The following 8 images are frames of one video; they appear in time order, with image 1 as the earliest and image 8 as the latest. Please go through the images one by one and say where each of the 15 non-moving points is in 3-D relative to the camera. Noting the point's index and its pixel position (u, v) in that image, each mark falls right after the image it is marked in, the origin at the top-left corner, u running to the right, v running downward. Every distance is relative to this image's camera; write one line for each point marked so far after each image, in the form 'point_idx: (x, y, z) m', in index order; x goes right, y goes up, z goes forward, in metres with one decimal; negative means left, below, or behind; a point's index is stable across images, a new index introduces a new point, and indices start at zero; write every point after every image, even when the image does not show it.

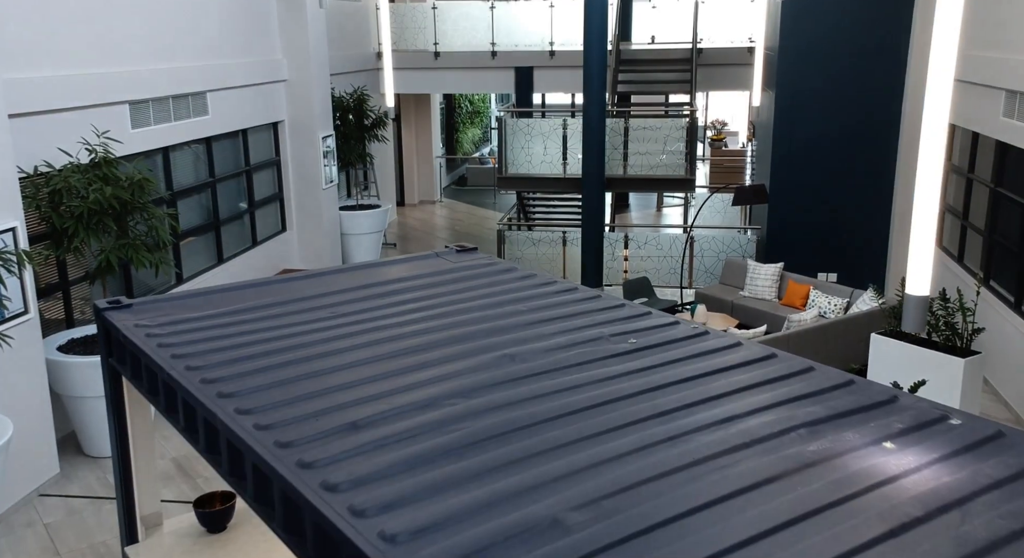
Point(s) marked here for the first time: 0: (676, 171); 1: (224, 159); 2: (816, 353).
0: (+2.4, +1.6, +13.0) m
1: (-3.7, +1.5, +11.3) m
2: (+3.1, -0.8, +9.2) m
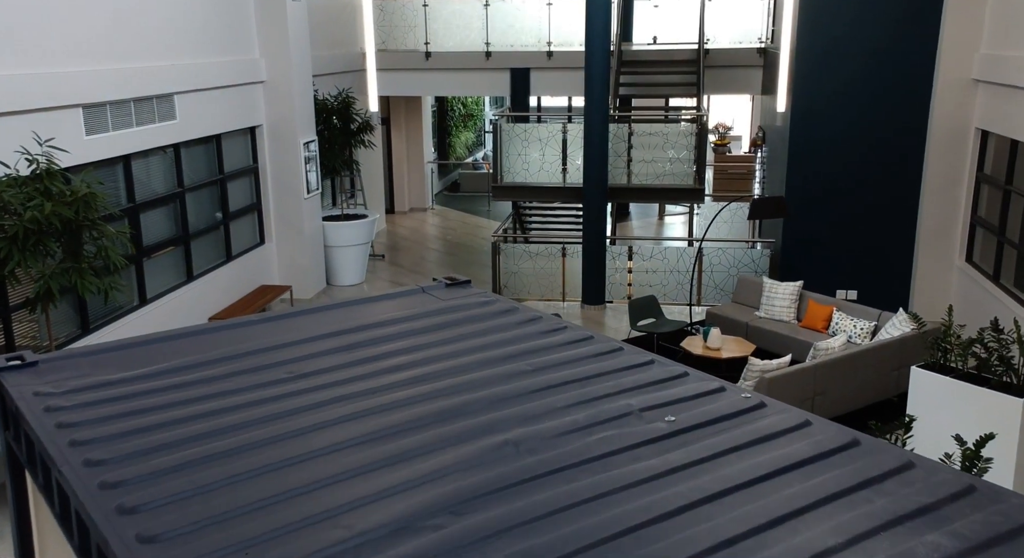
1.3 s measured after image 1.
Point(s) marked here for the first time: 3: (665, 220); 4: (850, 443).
0: (+2.3, +1.3, +12.1) m
1: (-3.7, +1.3, +10.4) m
2: (+3.1, -1.0, +8.3) m
3: (+3.0, +1.1, +17.6) m
4: (+1.1, -0.5, +3.0) m
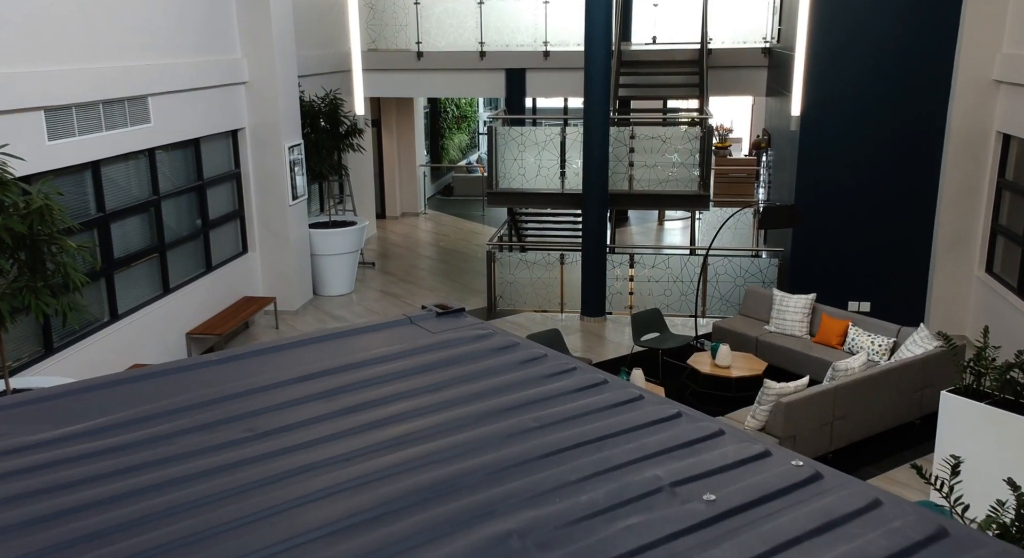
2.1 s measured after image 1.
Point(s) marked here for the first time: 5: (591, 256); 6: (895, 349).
0: (+2.3, +1.2, +11.5) m
1: (-3.8, +1.2, +9.8) m
2: (+3.1, -1.1, +7.8) m
3: (+2.9, +1.0, +17.0) m
4: (+1.1, -0.7, +2.4) m
5: (+1.0, +0.3, +11.1) m
6: (+3.8, -0.7, +8.9) m
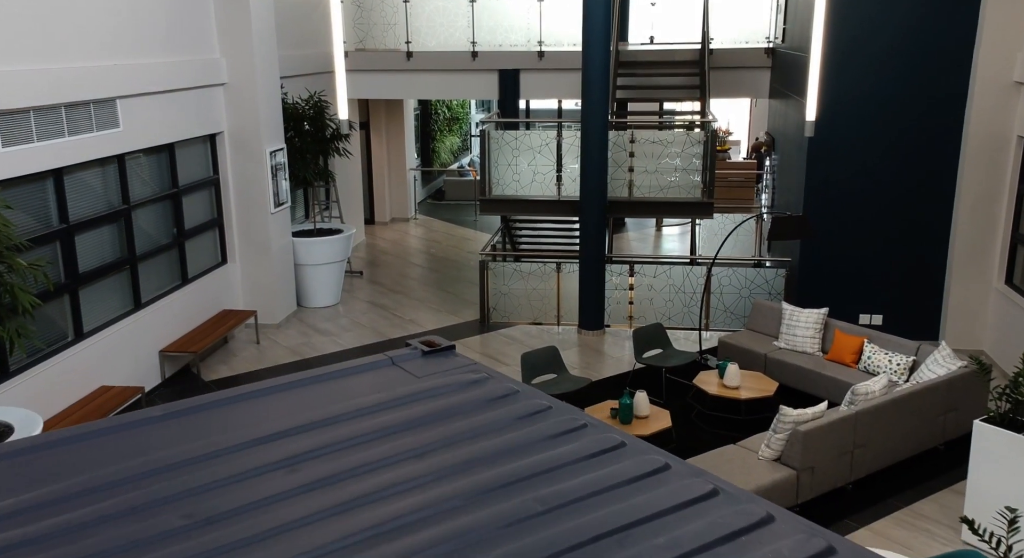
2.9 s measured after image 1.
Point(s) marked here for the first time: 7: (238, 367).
0: (+2.2, +1.1, +11.0) m
1: (-3.8, +1.0, +9.2) m
2: (+3.0, -1.3, +7.2) m
3: (+2.8, +0.9, +16.5) m
4: (+1.1, -0.8, +1.8) m
5: (+0.9, +0.1, +10.5) m
6: (+3.7, -0.8, +8.3) m
7: (-3.1, -1.0, +10.1) m
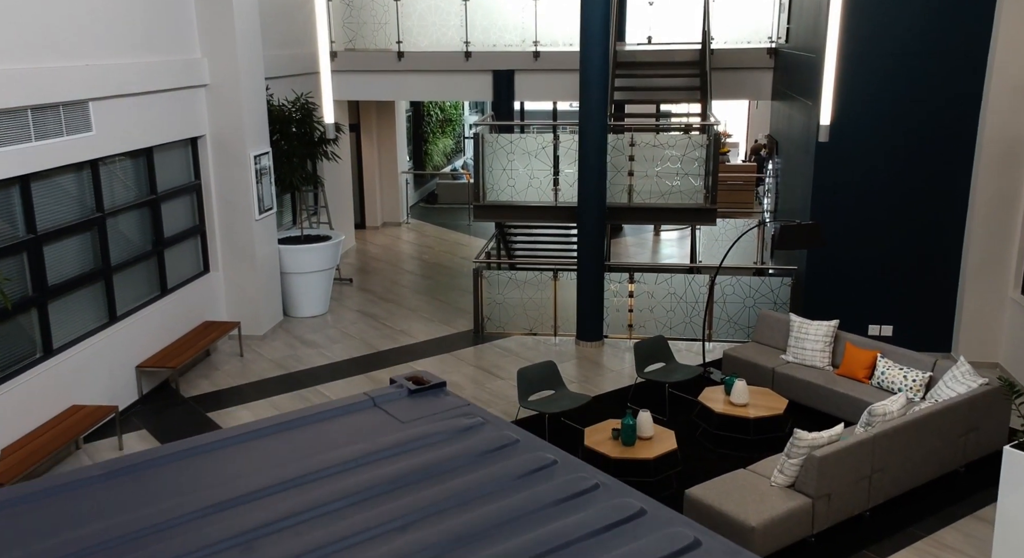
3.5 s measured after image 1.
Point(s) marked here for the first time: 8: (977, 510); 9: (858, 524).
0: (+2.1, +0.9, +10.6) m
1: (-3.9, +0.9, +8.8) m
2: (+3.0, -1.4, +6.8) m
3: (+2.7, +0.7, +16.1) m
4: (+1.1, -0.9, +1.4) m
5: (+0.8, 0.0, +10.1) m
6: (+3.7, -0.9, +7.9) m
7: (-3.1, -1.1, +9.6) m
8: (+3.5, -1.7, +6.8) m
9: (+2.6, -1.8, +6.6) m
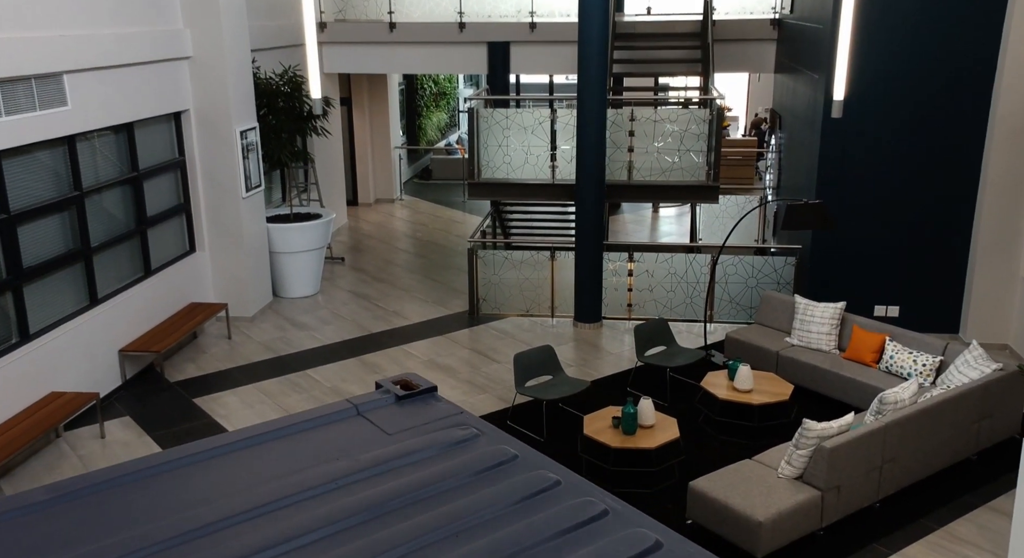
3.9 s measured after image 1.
0: (+2.1, +1.2, +10.2) m
1: (-3.9, +1.1, +8.4) m
2: (+3.0, -1.2, +6.5) m
3: (+2.6, +1.1, +15.8) m
4: (+1.1, -0.9, +1.1) m
5: (+0.8, +0.3, +9.8) m
6: (+3.7, -0.8, +7.6) m
7: (-3.2, -0.9, +9.3) m
8: (+3.5, -1.6, +6.5) m
9: (+2.5, -1.7, +6.4) m
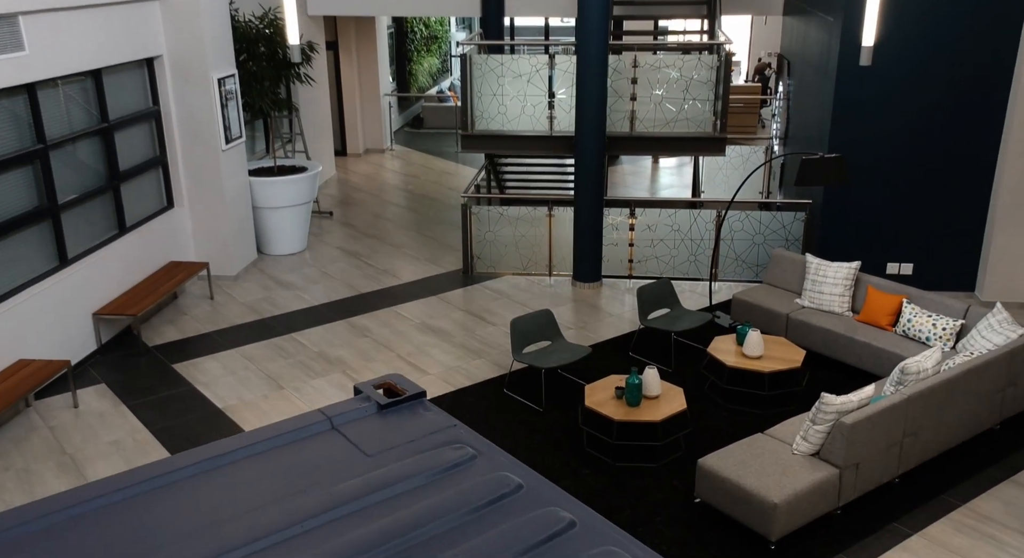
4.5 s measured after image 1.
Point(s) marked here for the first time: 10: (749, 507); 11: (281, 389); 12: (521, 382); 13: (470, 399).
0: (+2.0, +1.7, +9.7) m
1: (-3.9, +1.4, +7.8) m
2: (+3.0, -1.0, +6.2) m
3: (+2.5, +1.9, +15.2) m
4: (+1.2, -1.0, +0.7) m
5: (+0.8, +0.7, +9.3) m
6: (+3.6, -0.4, +7.2) m
7: (-3.2, -0.5, +8.9) m
8: (+3.5, -1.4, +6.2) m
9: (+2.5, -1.4, +6.0) m
10: (+1.4, -1.4, +5.5) m
11: (-2.0, -0.9, +7.6) m
12: (+0.1, -0.9, +7.5) m
13: (-0.3, -1.0, +7.3) m
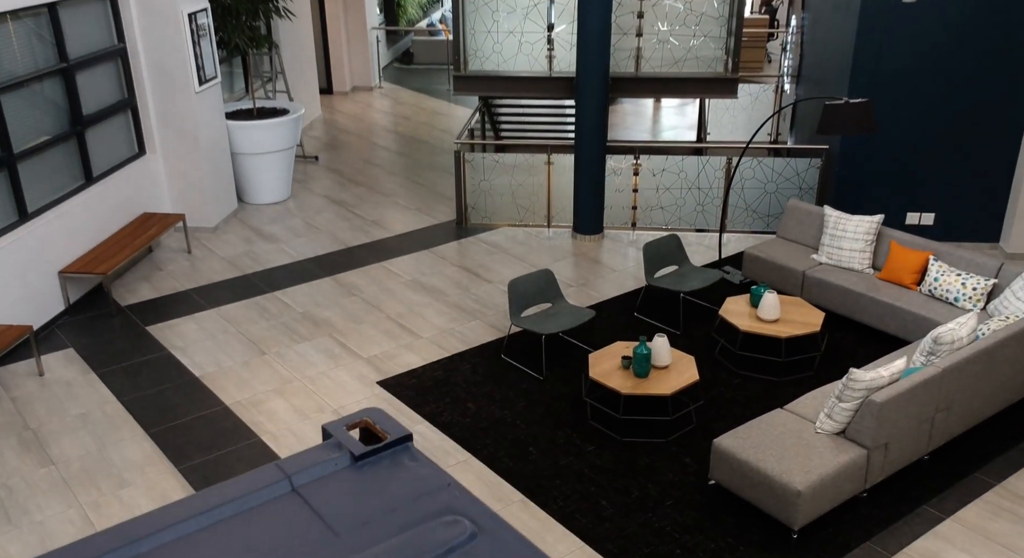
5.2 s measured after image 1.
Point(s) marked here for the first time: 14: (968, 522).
0: (+2.0, +2.2, +9.0) m
1: (-4.0, +1.8, +7.1) m
2: (+3.0, -0.7, +5.7) m
3: (+2.4, +2.8, +14.5) m
4: (+1.2, -1.2, +0.3) m
5: (+0.7, +1.2, +8.7) m
6: (+3.6, -0.1, +6.7) m
7: (-3.2, -0.1, +8.3) m
8: (+3.5, -1.1, +5.7) m
9: (+2.5, -1.2, +5.6) m
10: (+1.4, -1.2, +5.0) m
11: (-2.0, -0.6, +7.1) m
12: (+0.1, -0.5, +7.0) m
13: (-0.4, -0.7, +6.8) m
14: (+2.6, -1.4, +5.1) m
